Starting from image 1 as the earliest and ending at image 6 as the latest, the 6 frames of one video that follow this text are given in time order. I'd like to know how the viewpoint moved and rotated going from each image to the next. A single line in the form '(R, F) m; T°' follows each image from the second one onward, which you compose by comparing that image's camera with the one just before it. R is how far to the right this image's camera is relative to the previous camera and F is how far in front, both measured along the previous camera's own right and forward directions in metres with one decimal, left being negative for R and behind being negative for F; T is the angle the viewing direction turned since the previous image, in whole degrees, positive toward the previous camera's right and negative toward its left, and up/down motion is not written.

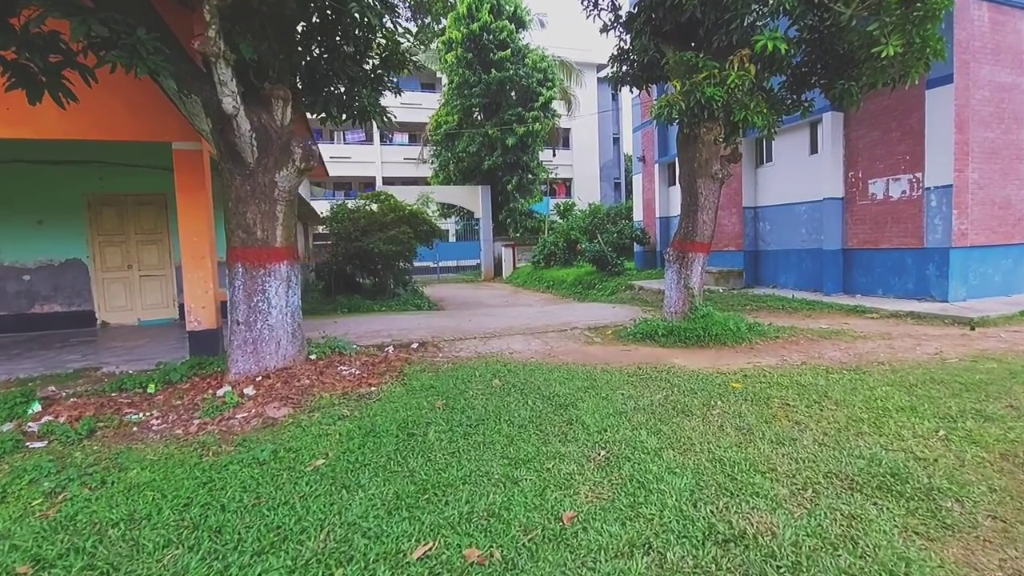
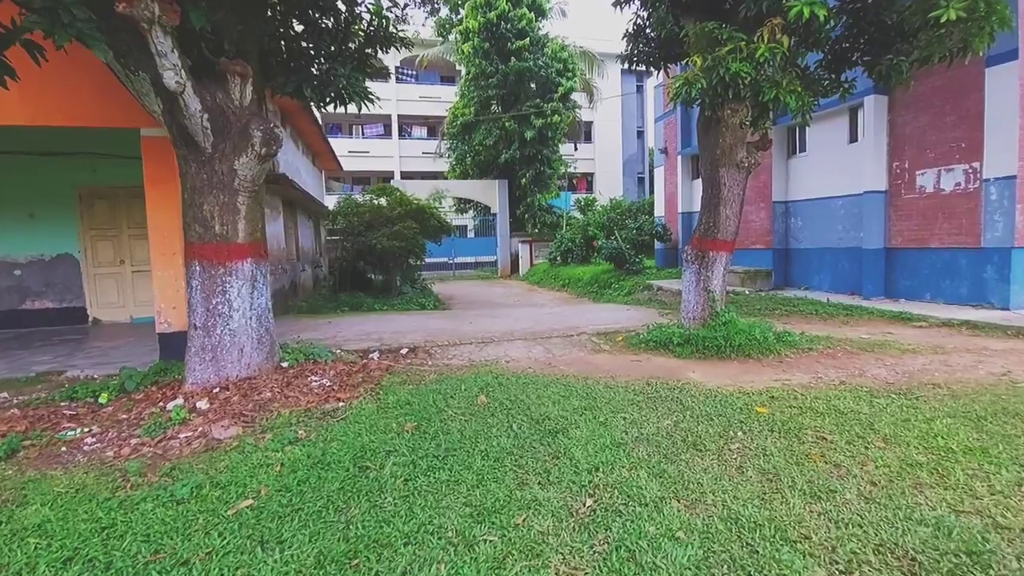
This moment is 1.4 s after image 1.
(+0.3, +0.6) m; -3°
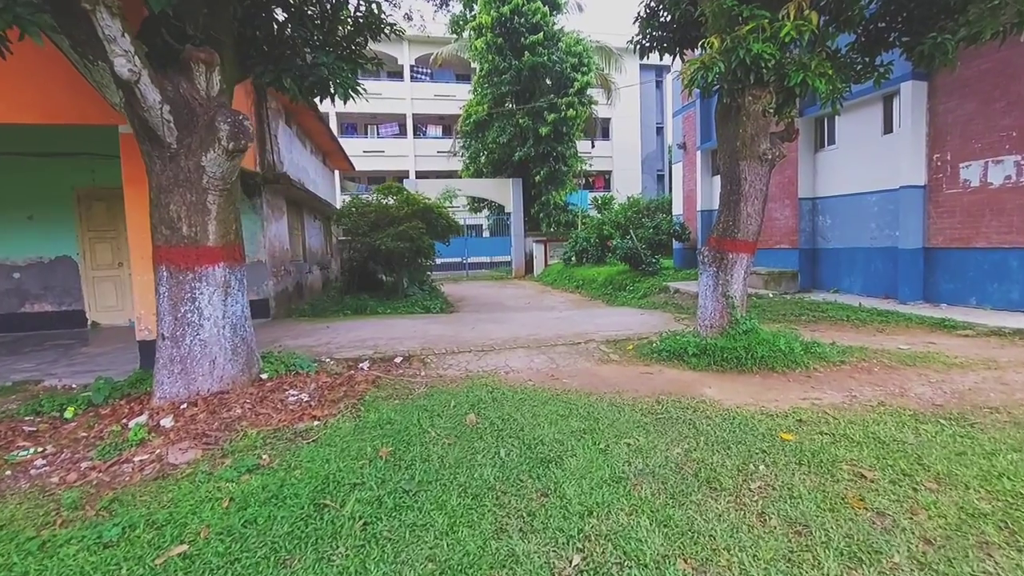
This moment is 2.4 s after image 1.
(+0.2, +0.4) m; -2°
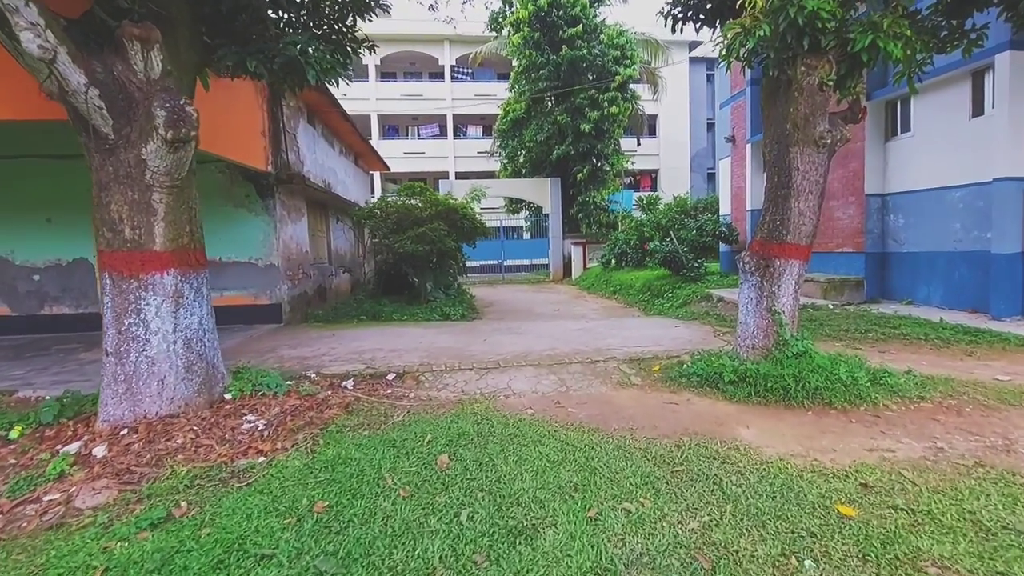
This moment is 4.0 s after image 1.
(+0.4, +0.7) m; -5°
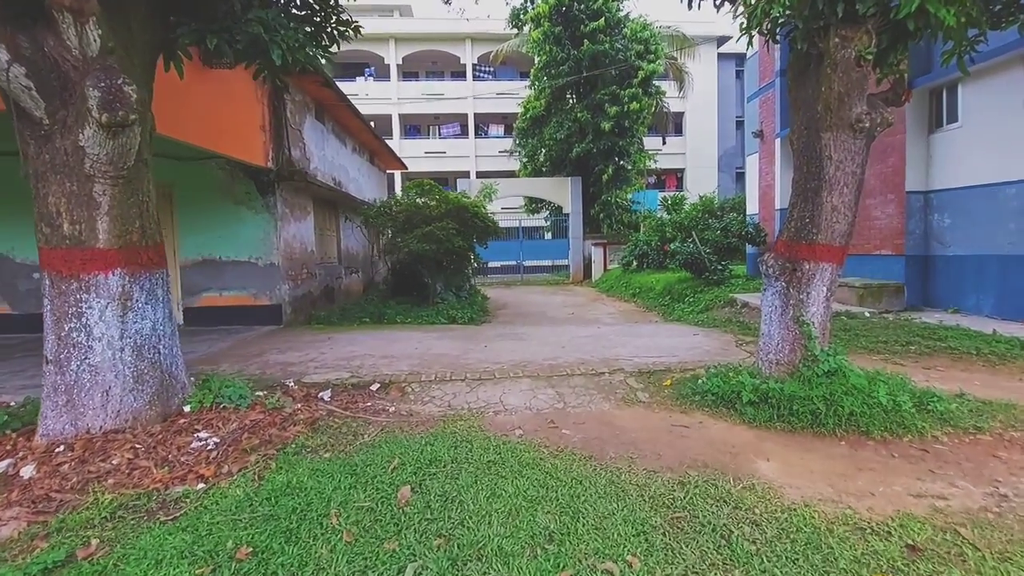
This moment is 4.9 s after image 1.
(+0.3, +0.5) m; -3°
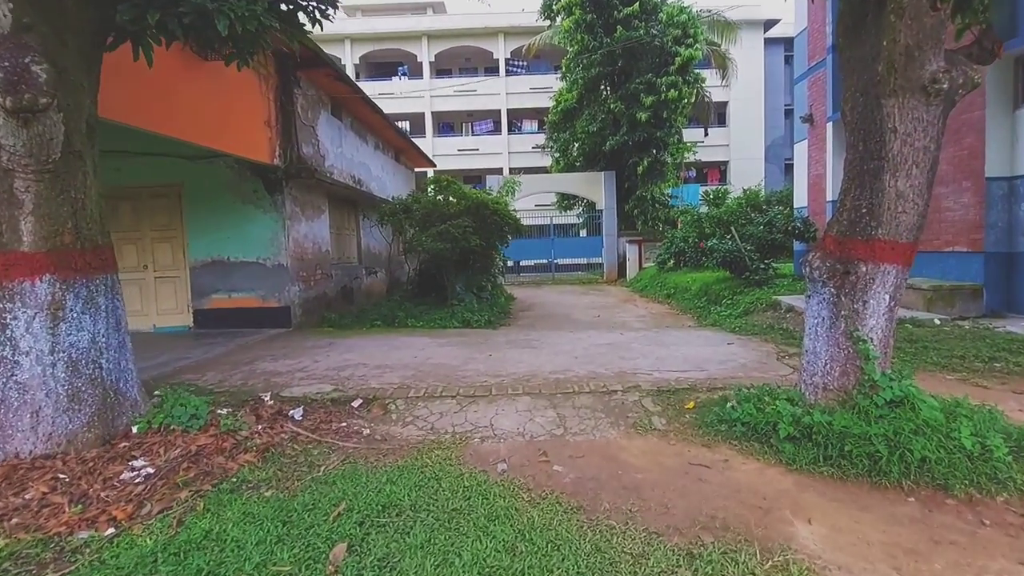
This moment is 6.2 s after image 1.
(+0.3, +0.6) m; -4°
